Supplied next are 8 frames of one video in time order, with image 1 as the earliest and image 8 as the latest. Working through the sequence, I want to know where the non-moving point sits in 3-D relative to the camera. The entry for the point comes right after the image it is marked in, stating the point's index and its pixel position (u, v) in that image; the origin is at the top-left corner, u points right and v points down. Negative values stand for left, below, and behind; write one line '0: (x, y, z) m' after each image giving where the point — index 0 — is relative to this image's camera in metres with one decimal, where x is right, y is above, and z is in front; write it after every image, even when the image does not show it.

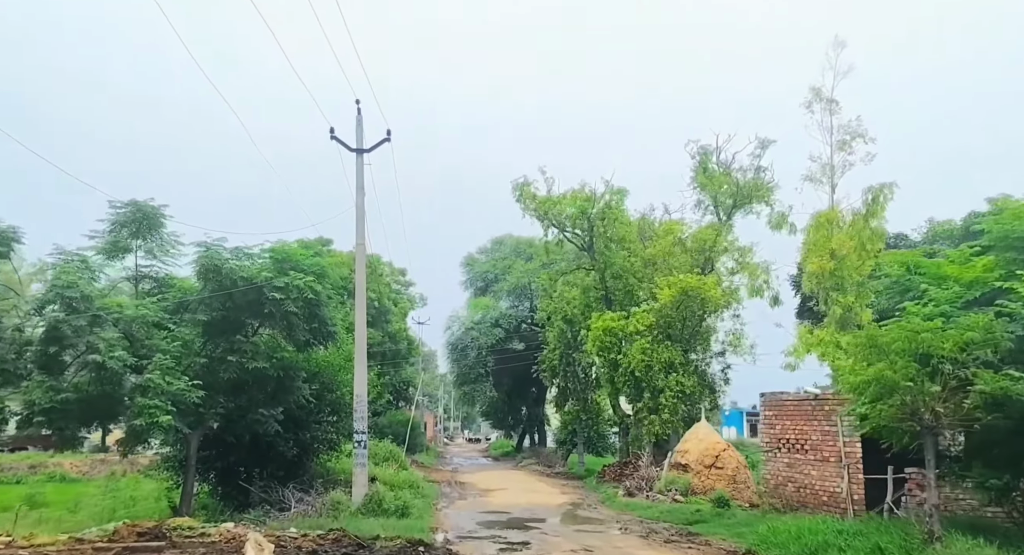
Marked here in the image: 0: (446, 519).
0: (-1.3, -4.7, +15.0) m
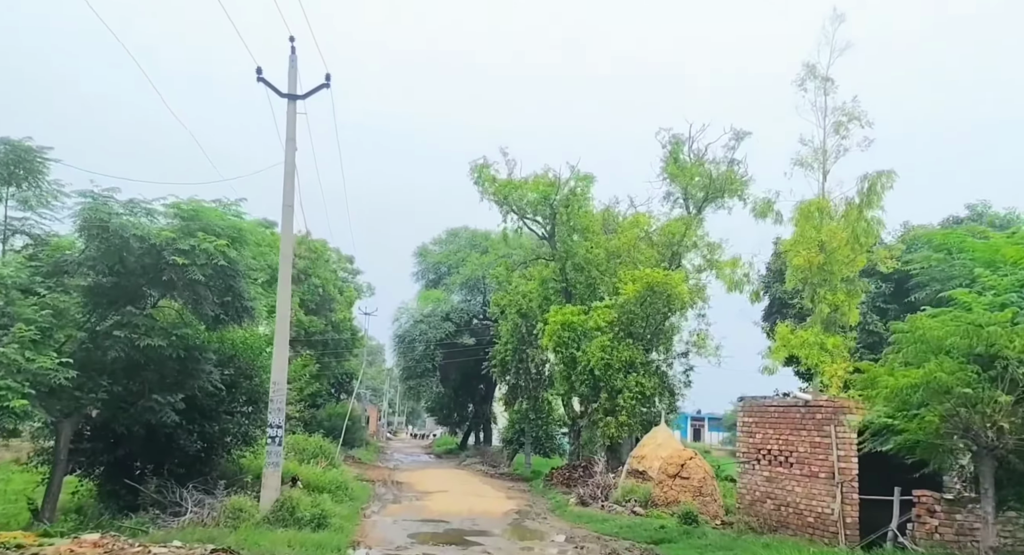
0: (-2.3, -4.2, +12.8) m
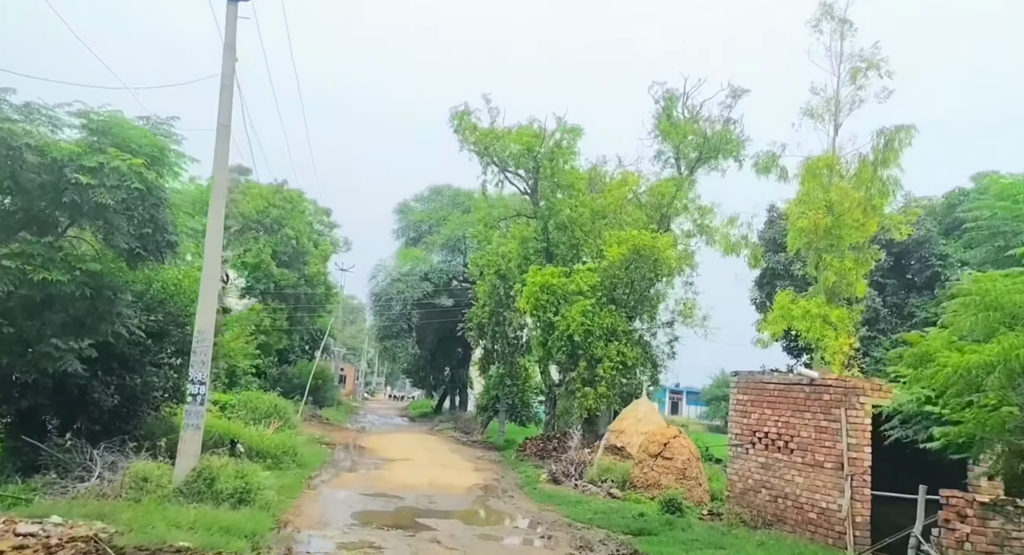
0: (-2.9, -3.3, +11.2) m
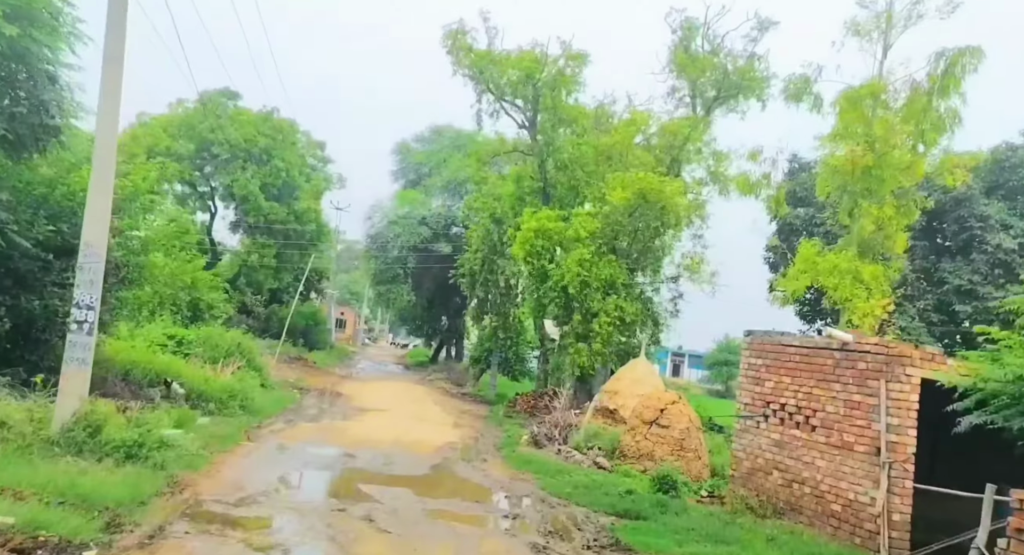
0: (-3.4, -2.3, +9.3) m
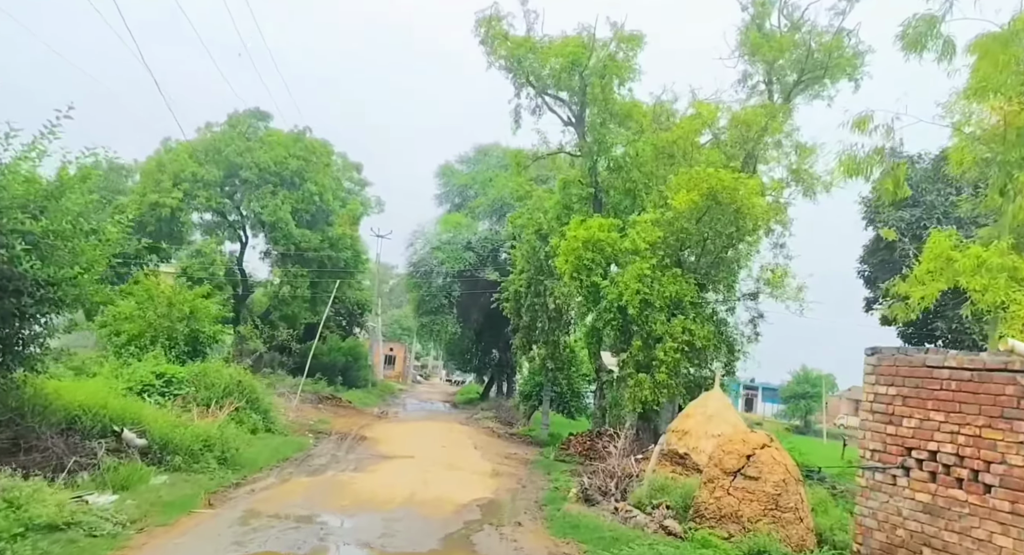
0: (-3.1, -2.3, +6.5) m
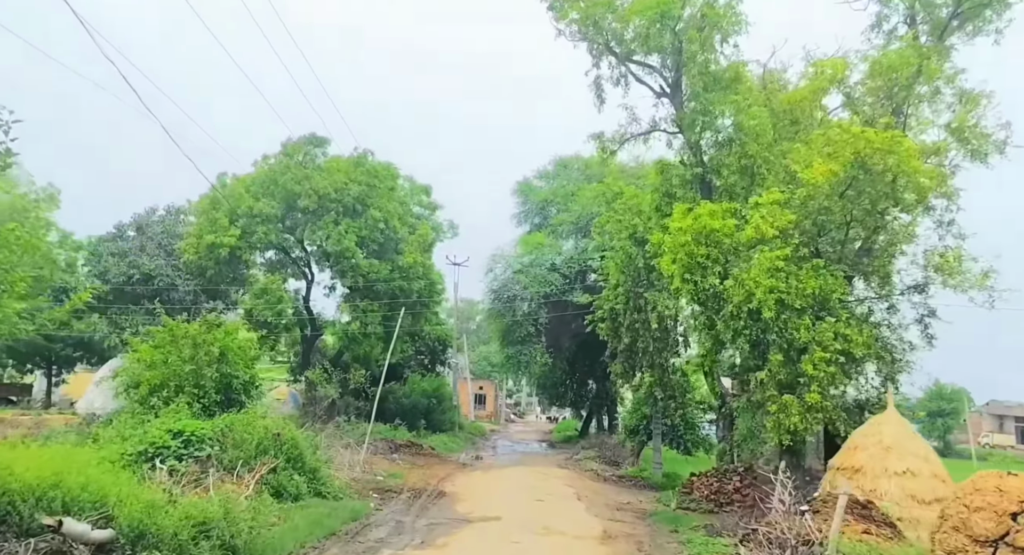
0: (-2.5, -2.3, +3.3) m
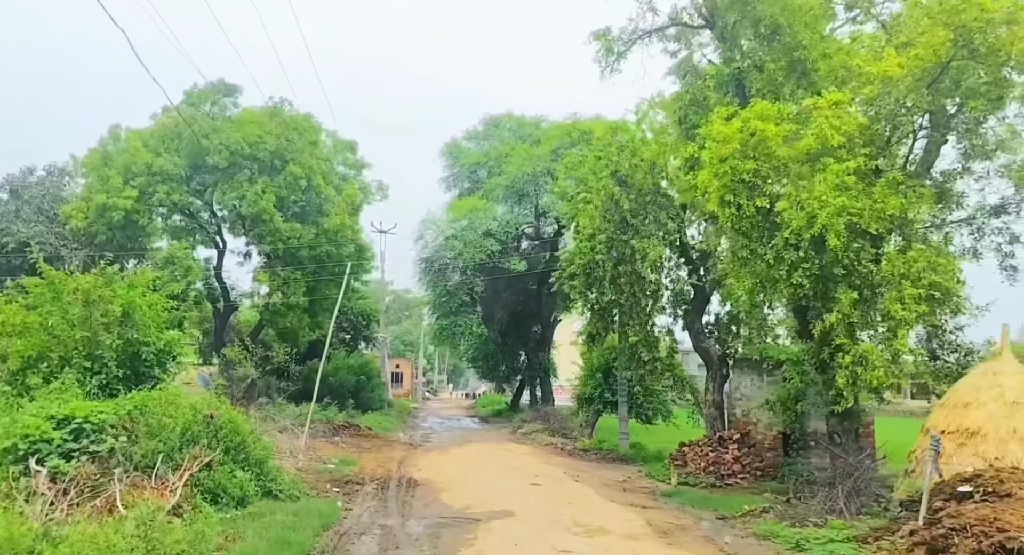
0: (-1.1, -1.6, 0.0) m
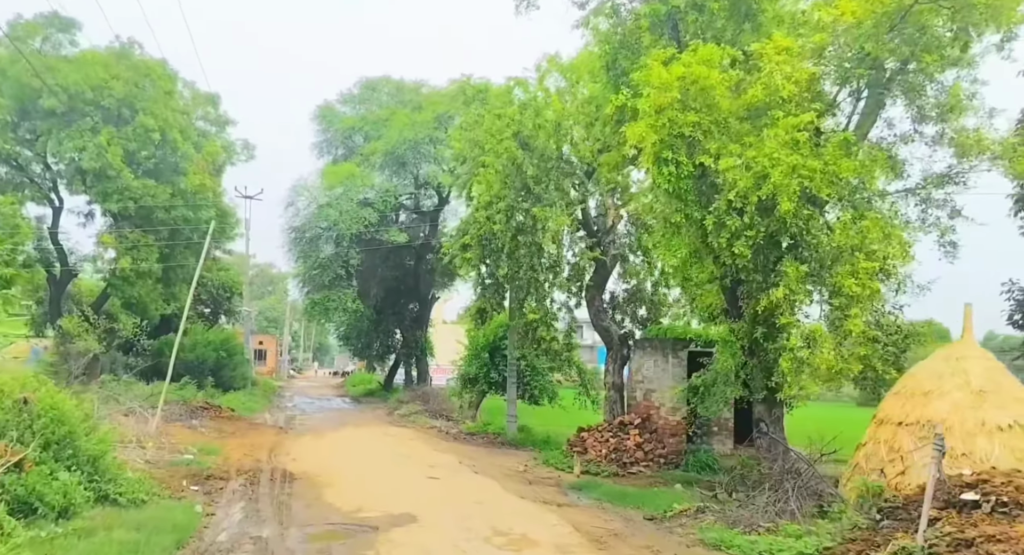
0: (-0.4, -1.4, -1.8) m
